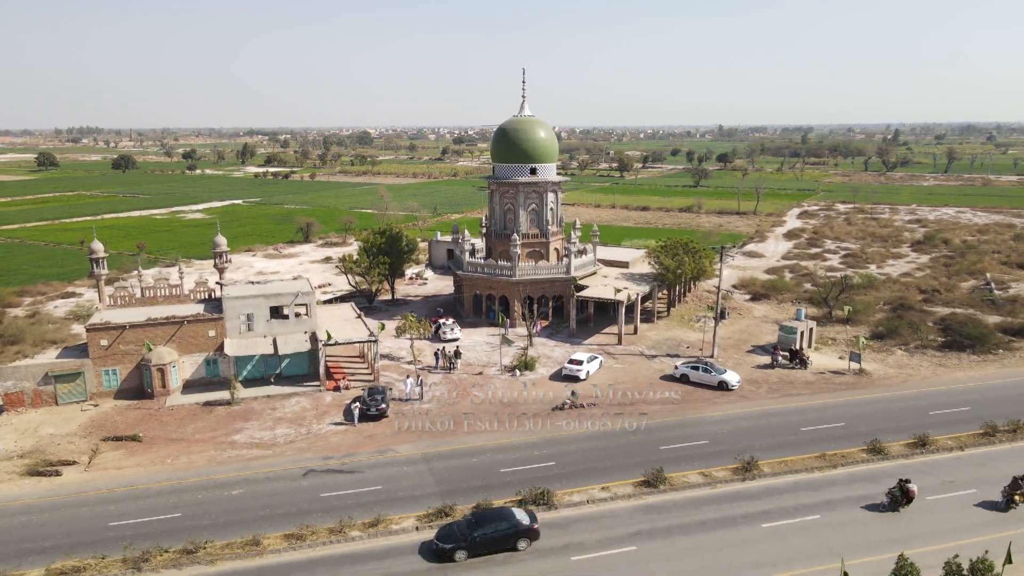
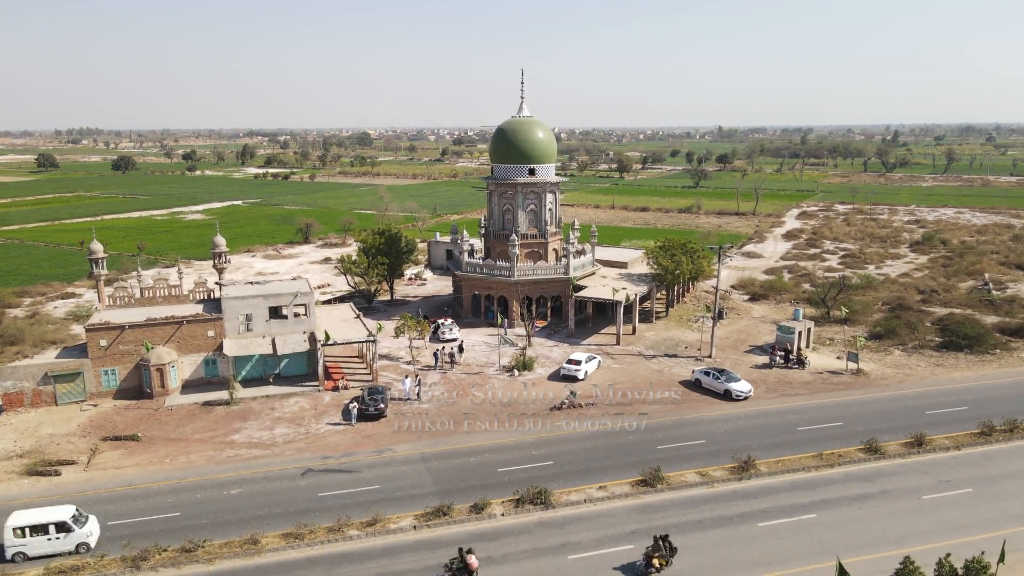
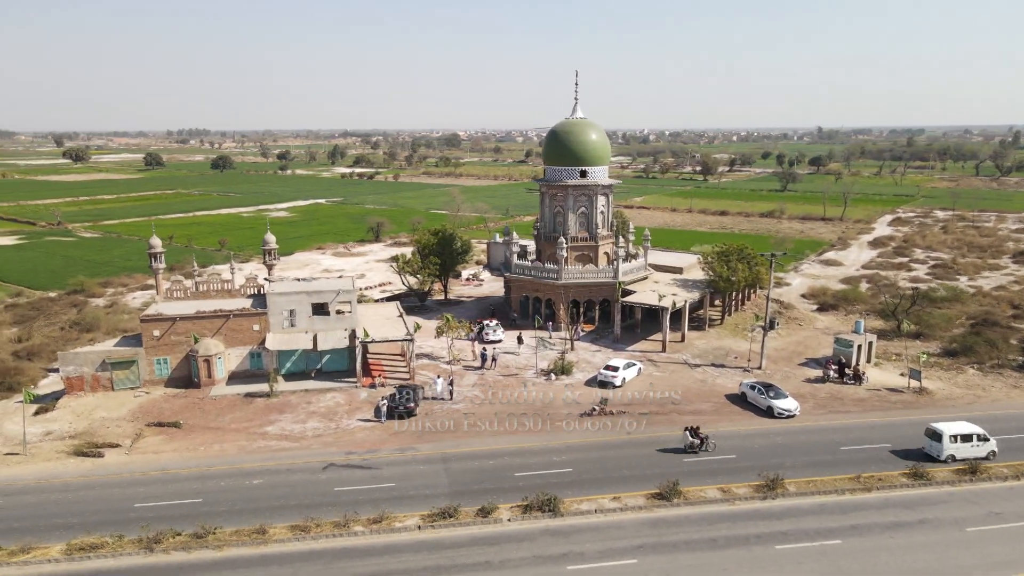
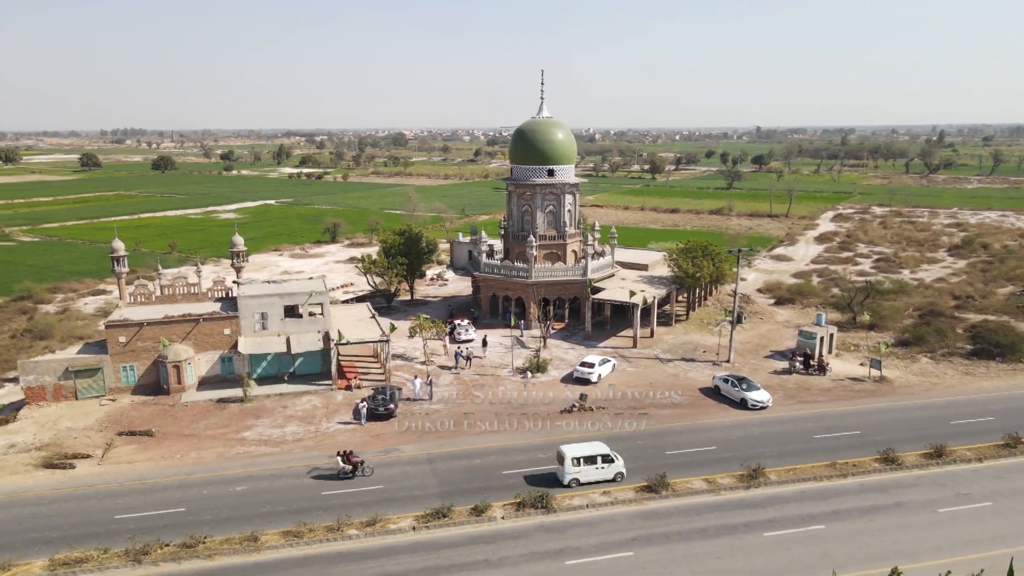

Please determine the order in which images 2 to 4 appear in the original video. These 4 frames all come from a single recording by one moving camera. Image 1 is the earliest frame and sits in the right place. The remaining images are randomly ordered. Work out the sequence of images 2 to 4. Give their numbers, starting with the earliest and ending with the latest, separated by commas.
2, 4, 3
